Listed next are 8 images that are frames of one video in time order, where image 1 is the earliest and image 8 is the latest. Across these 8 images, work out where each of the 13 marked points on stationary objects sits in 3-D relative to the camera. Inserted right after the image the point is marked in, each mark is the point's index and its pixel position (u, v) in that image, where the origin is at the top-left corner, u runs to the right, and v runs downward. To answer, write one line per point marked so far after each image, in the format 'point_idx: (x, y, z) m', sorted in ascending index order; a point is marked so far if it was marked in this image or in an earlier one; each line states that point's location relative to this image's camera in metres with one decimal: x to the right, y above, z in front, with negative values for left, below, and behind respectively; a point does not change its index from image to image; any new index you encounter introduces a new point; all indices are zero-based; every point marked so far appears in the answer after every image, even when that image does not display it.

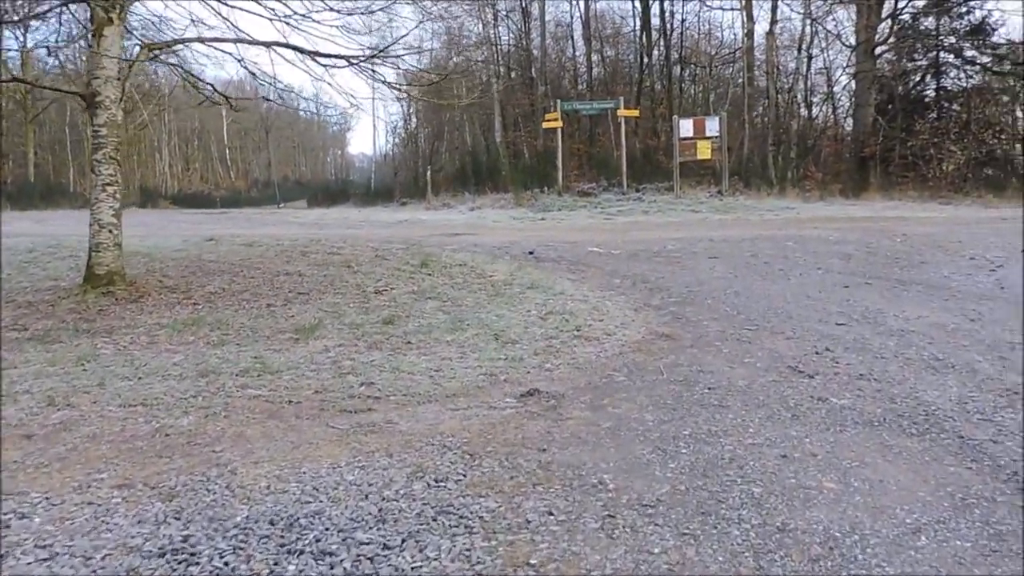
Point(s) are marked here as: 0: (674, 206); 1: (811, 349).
0: (+2.9, +1.5, +14.6) m
1: (+1.5, -0.3, +4.1) m
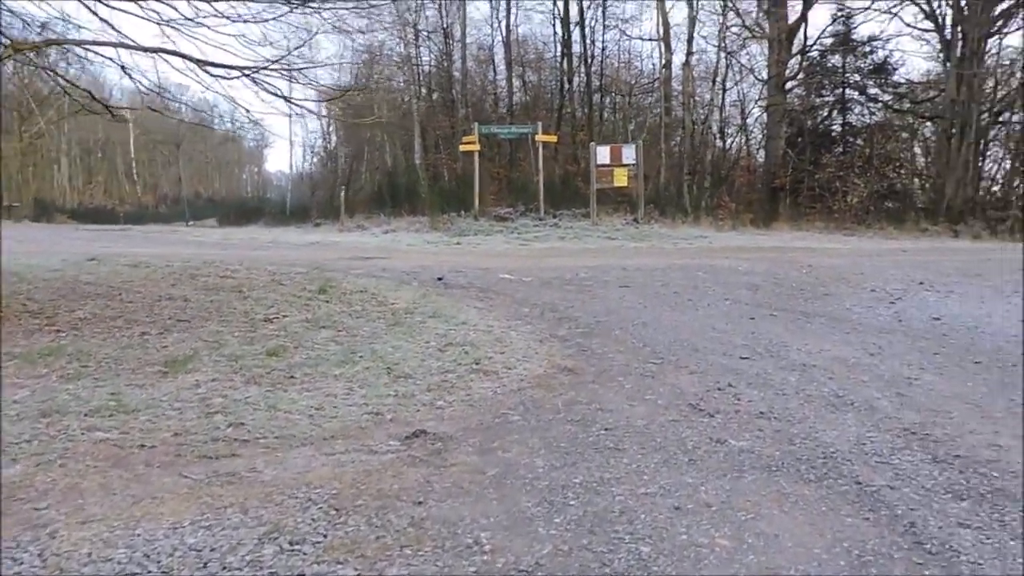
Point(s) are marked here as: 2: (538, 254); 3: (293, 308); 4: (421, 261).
0: (+1.4, +1.0, +14.6) m
1: (+1.0, -0.5, +4.0) m
2: (+0.4, +0.5, +12.1) m
3: (-1.6, -0.1, +6.0) m
4: (-1.3, +0.4, +11.0) m
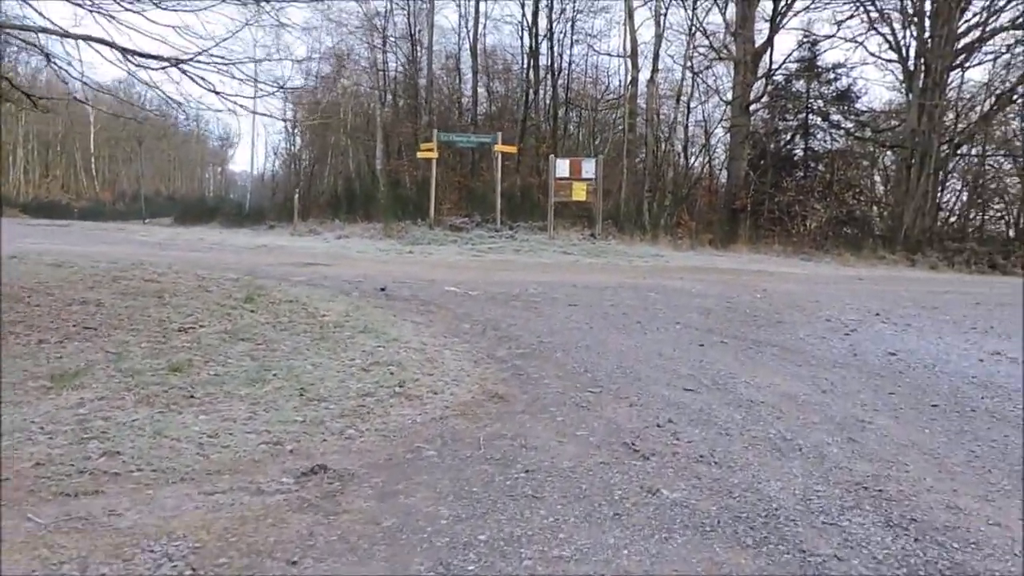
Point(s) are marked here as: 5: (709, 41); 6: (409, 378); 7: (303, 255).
0: (+0.6, +0.7, +14.3) m
1: (+0.6, -0.6, +3.7) m
2: (-0.3, +0.3, +11.7) m
3: (-2.0, -0.2, +5.5) m
4: (-1.9, +0.2, +10.6) m
5: (+4.5, +5.6, +18.6) m
6: (-0.6, -0.5, +4.4) m
7: (-3.3, +0.5, +12.9) m
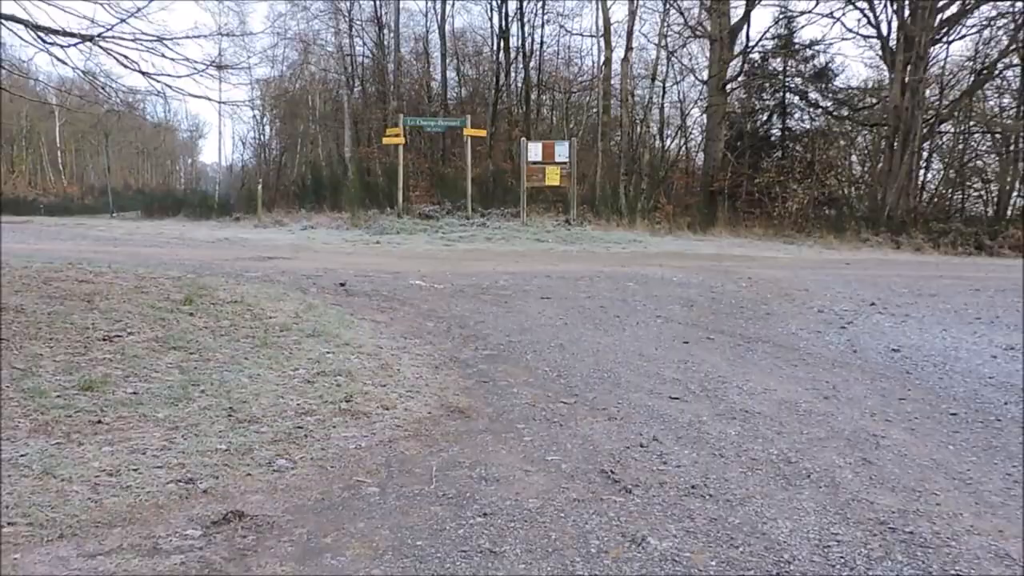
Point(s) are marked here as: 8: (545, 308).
0: (+0.1, +0.9, +13.8) m
1: (+0.5, -0.6, +3.2) m
2: (-0.7, +0.4, +11.2) m
3: (-2.2, -0.2, +5.0) m
4: (-2.3, +0.3, +10.1) m
5: (+3.8, +5.9, +18.1) m
6: (-0.7, -0.5, +3.9) m
7: (-3.7, +0.6, +12.3) m
8: (+0.3, -0.2, +6.5) m
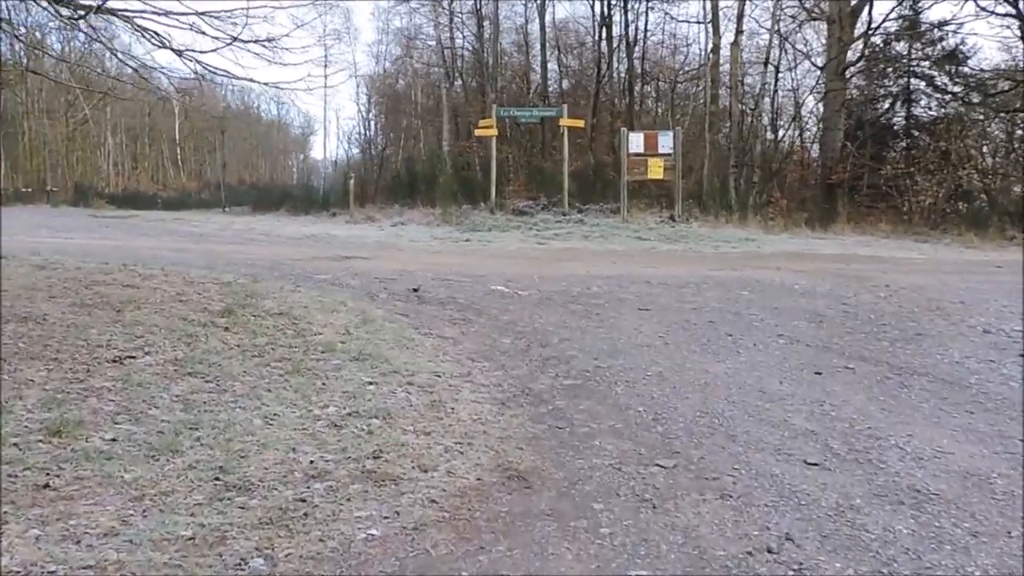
0: (+1.7, +0.9, +12.8) m
1: (+0.7, -0.7, +2.2) m
2: (+0.5, +0.4, +10.3) m
3: (-1.8, -0.2, +4.3) m
4: (-1.2, +0.3, +9.4) m
5: (+5.9, +5.9, +16.6) m
6: (-0.4, -0.6, +3.1) m
7: (-2.3, +0.6, +11.8) m
8: (+0.9, -0.2, +5.5) m
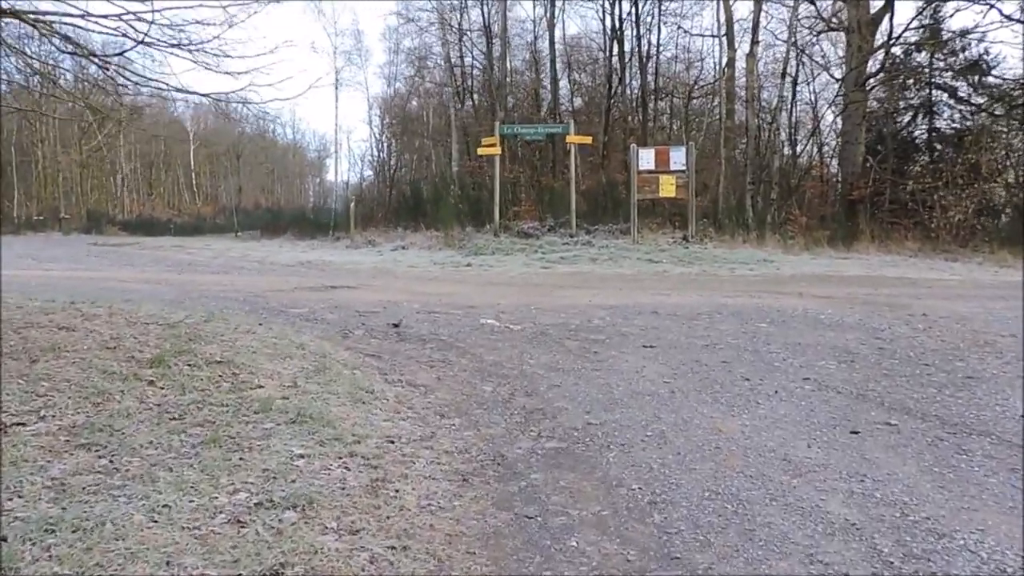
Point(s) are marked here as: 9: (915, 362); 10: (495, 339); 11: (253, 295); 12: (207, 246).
0: (+1.7, +0.5, +12.1) m
1: (+0.5, -0.8, +1.5) m
2: (+0.5, +0.1, +9.6) m
3: (-1.9, -0.5, +3.7) m
4: (-1.2, 0.0, +8.7) m
5: (+6.0, +5.5, +15.9) m
6: (-0.6, -0.7, +2.4) m
7: (-2.3, +0.2, +11.1) m
8: (+0.8, -0.4, +4.8) m
9: (+2.3, -0.4, +4.6) m
10: (-0.1, -0.4, +5.8) m
11: (-2.4, -0.1, +7.7) m
12: (-6.3, +0.9, +17.0) m
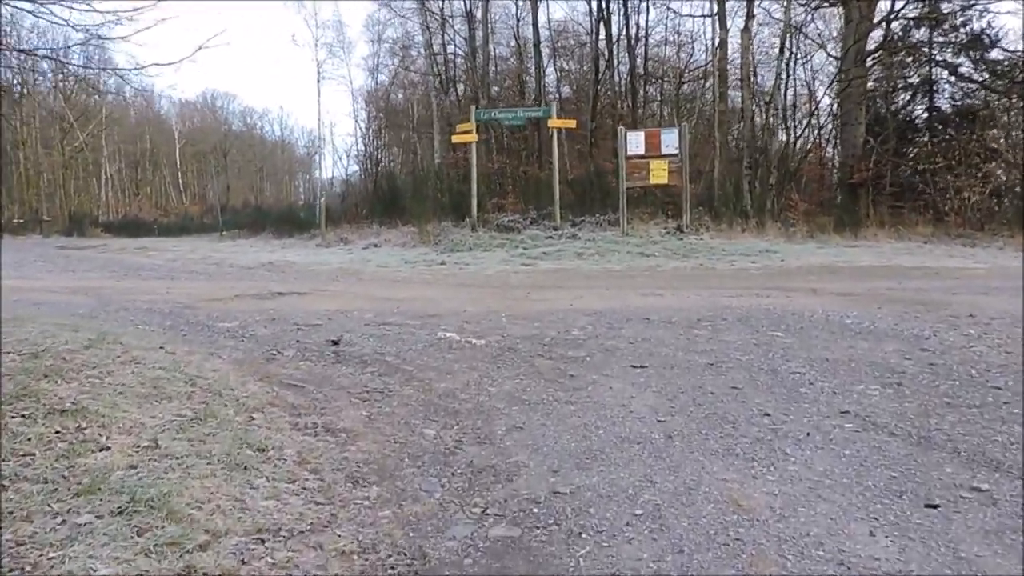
0: (+1.4, +0.6, +11.0) m
1: (+0.3, -0.9, +0.4) m
2: (+0.3, +0.1, +8.5) m
3: (-2.1, -0.6, +2.6) m
4: (-1.5, -0.1, +7.6) m
5: (+5.6, +5.7, +14.8) m
6: (-0.8, -0.8, +1.3) m
7: (-2.6, +0.2, +10.1) m
8: (+0.6, -0.5, +3.8) m
9: (+2.1, -0.4, +3.6) m
10: (-0.3, -0.4, +4.7) m
11: (-2.7, -0.1, +6.6) m
12: (-6.6, +0.8, +15.9) m
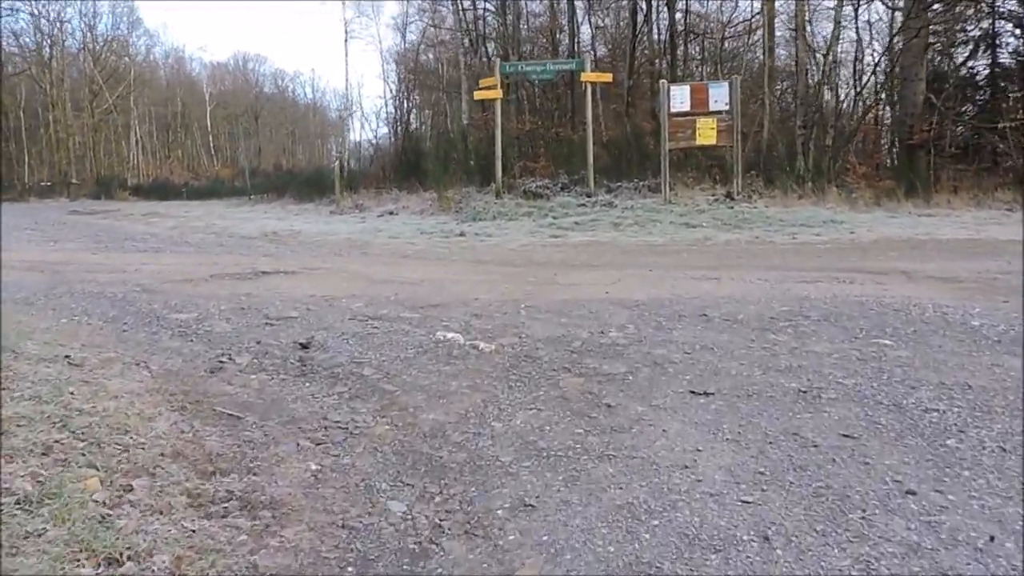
0: (+1.7, +0.9, +9.8) m
1: (+0.2, -1.0, -0.7) m
2: (+0.5, +0.3, +7.3) m
3: (-2.1, -0.6, +1.6) m
4: (-1.3, +0.1, +6.5) m
5: (+6.0, +6.1, +13.2) m
6: (-0.8, -0.9, +0.2) m
7: (-2.3, +0.4, +9.0) m
8: (+0.6, -0.5, +2.6) m
9: (+2.1, -0.4, +2.3) m
10: (-0.3, -0.4, +3.6) m
11: (-2.5, 0.0, +5.6) m
12: (-6.1, +1.3, +14.9) m
